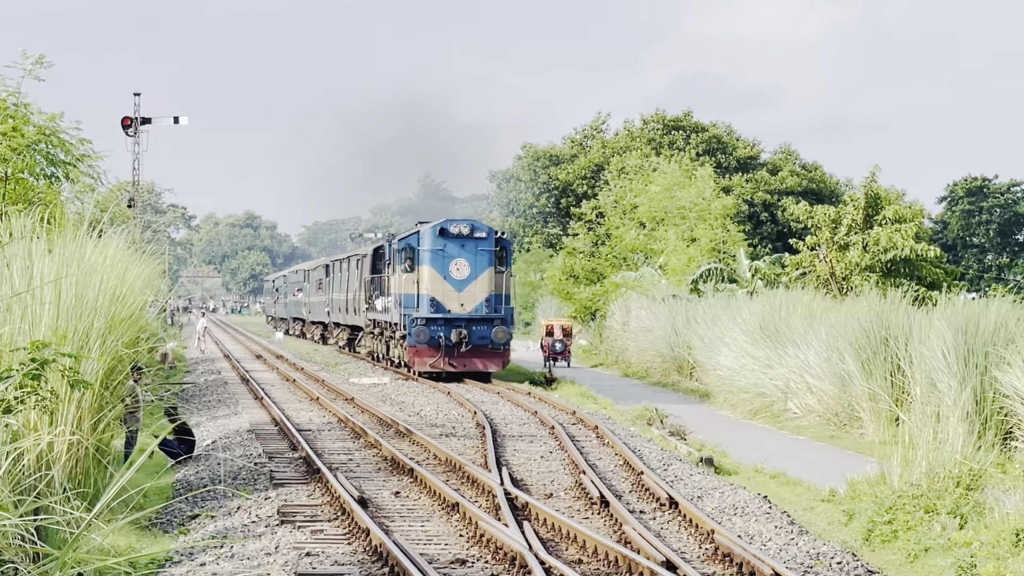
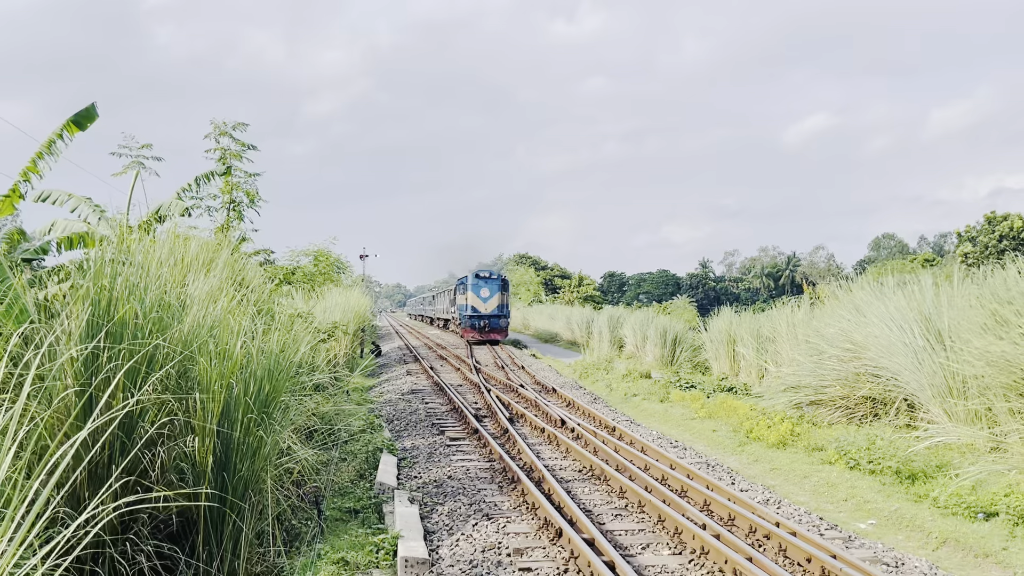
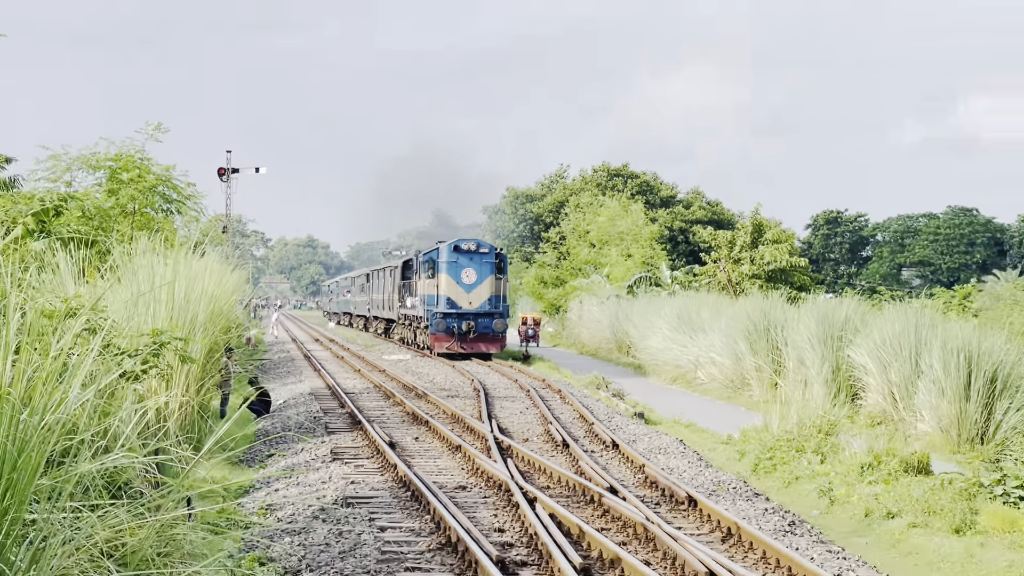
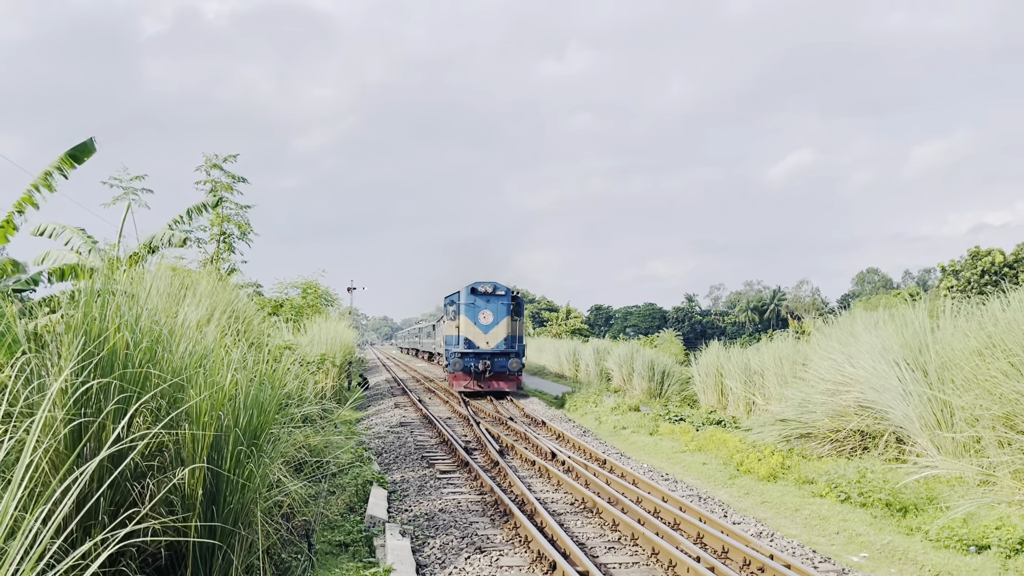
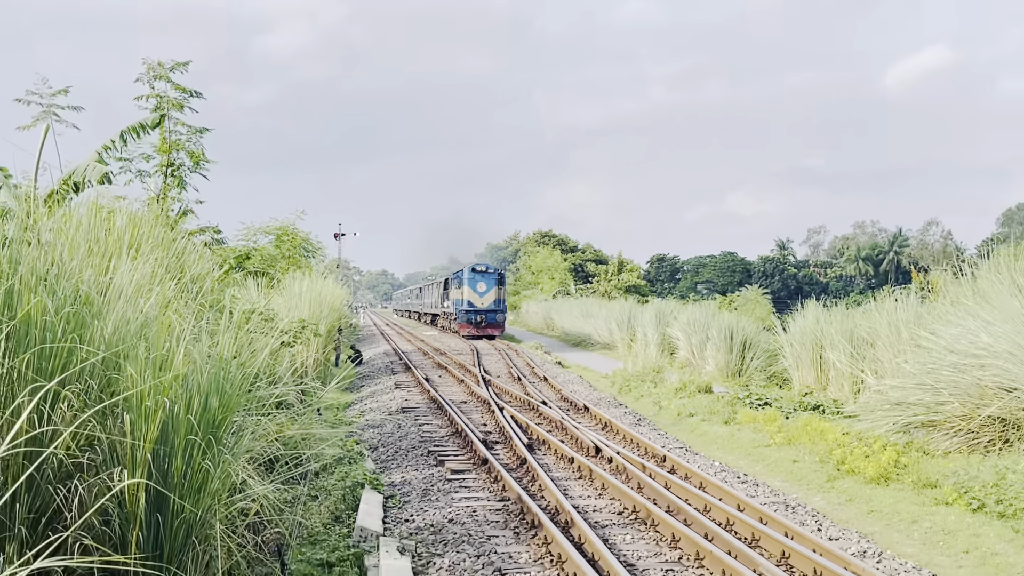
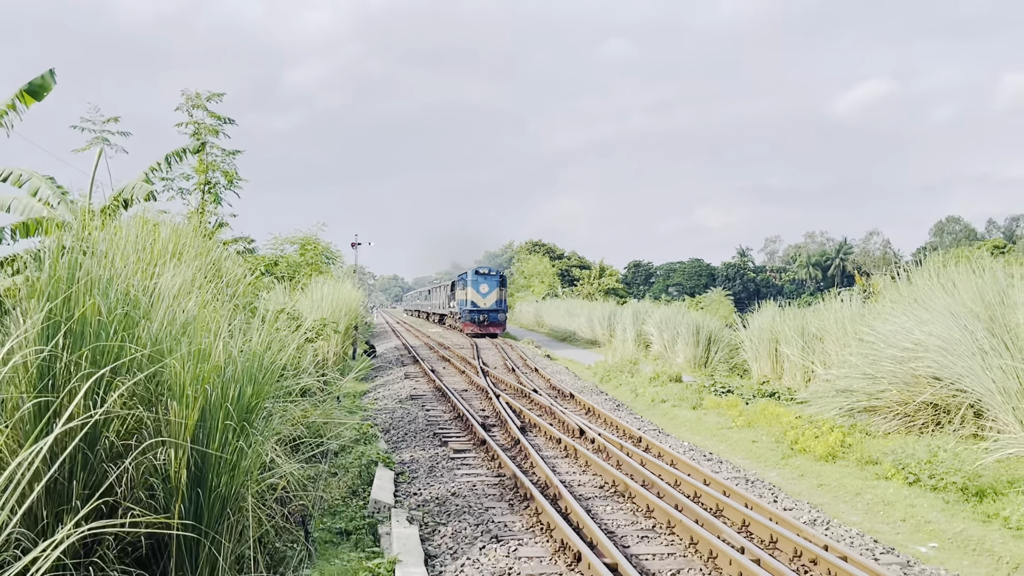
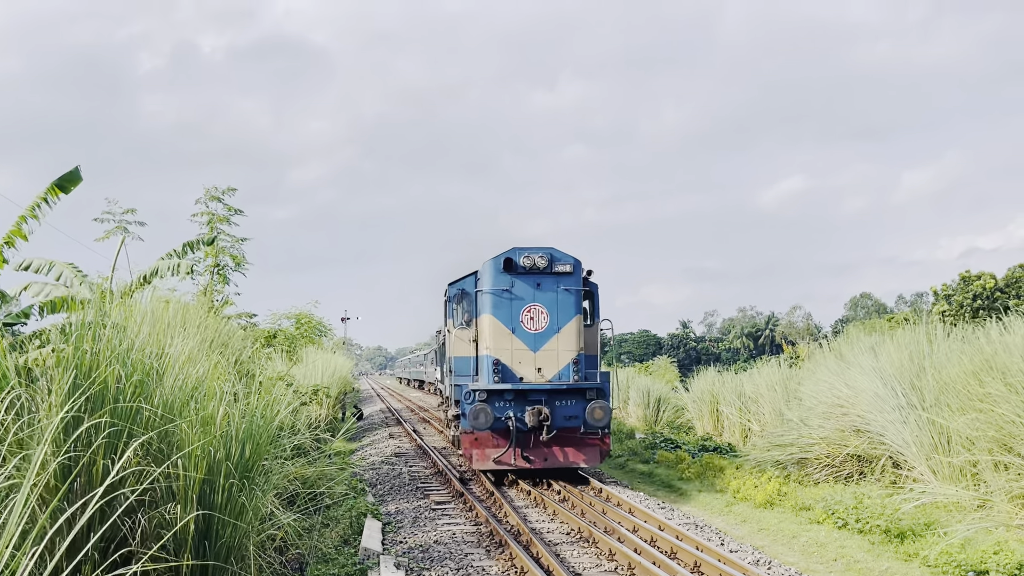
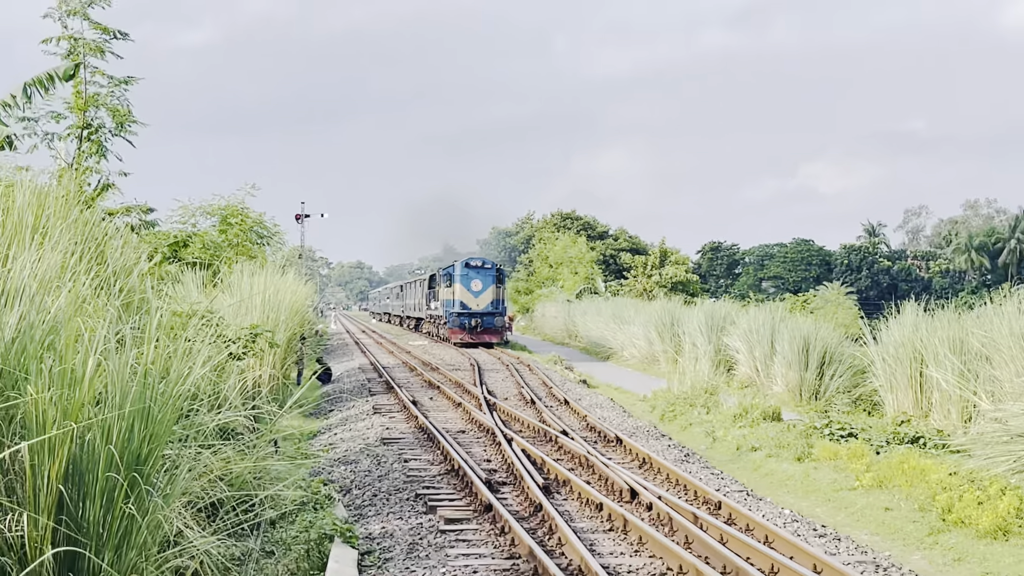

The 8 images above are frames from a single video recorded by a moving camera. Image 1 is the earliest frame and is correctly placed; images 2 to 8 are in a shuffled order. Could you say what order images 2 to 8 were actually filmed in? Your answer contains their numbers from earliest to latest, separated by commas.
3, 8, 5, 6, 2, 4, 7
